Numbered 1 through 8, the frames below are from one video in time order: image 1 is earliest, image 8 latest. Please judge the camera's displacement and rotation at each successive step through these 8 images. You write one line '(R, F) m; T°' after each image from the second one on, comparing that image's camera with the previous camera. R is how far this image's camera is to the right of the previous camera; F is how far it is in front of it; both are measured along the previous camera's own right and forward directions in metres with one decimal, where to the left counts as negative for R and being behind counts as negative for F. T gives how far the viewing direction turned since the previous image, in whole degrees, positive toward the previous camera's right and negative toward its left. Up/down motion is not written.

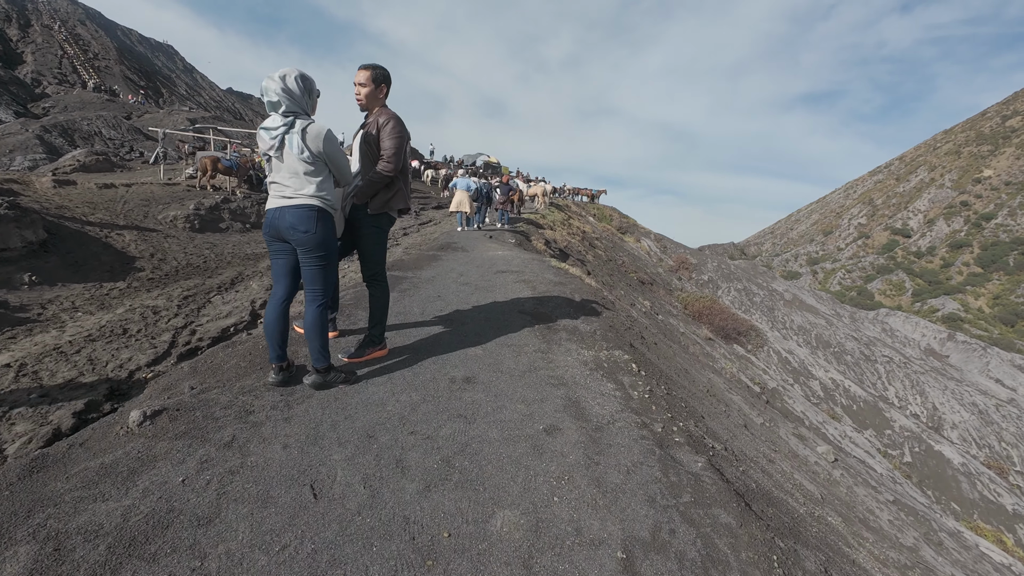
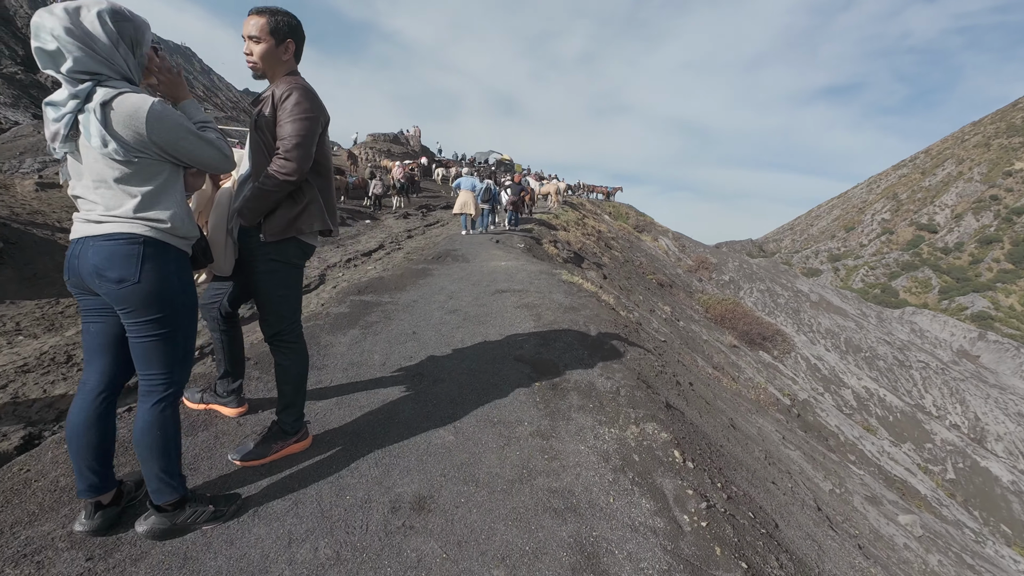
(+0.2, +1.2) m; -2°
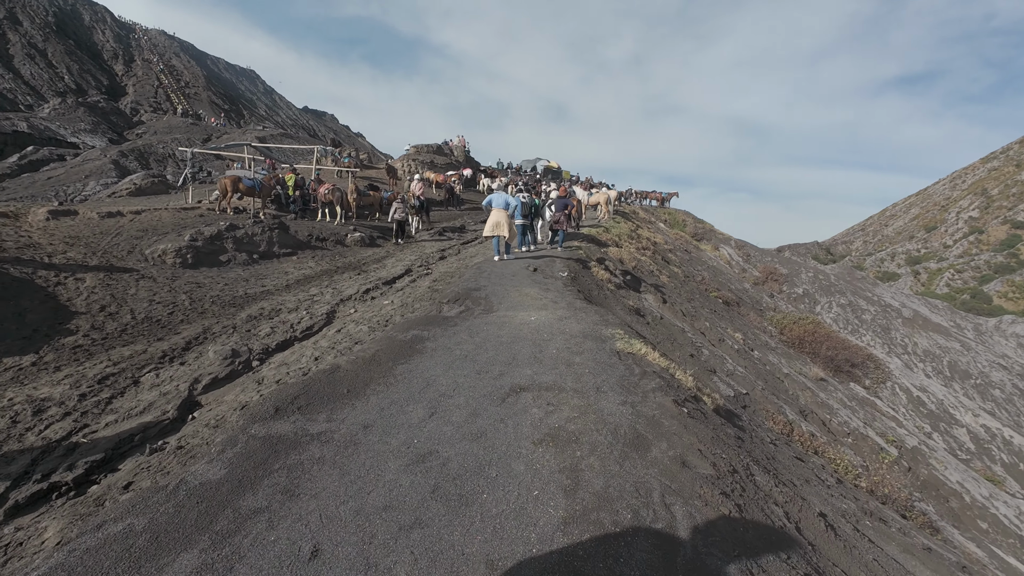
(+0.2, +2.1) m; -6°
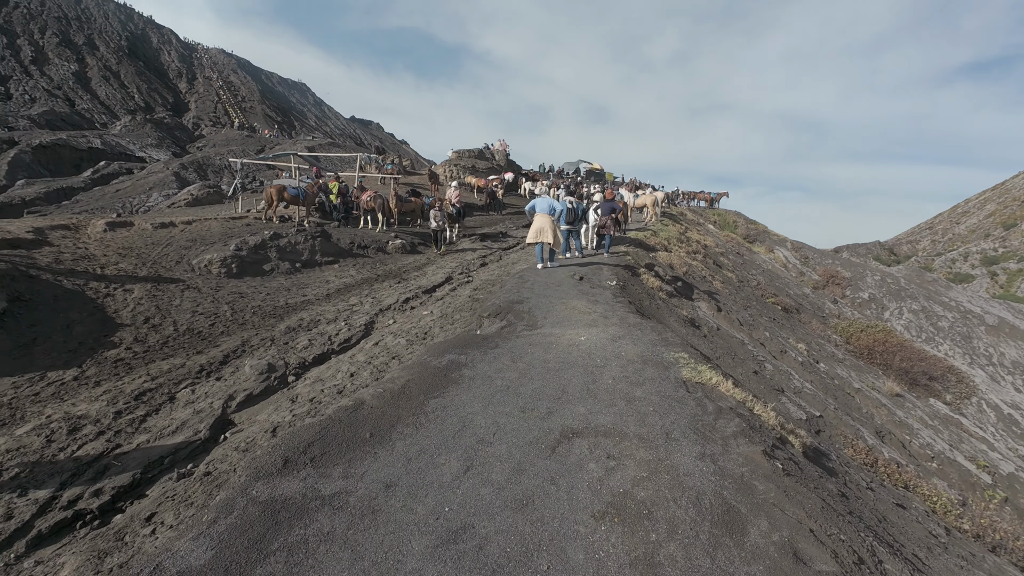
(-0.1, +0.6) m; -5°
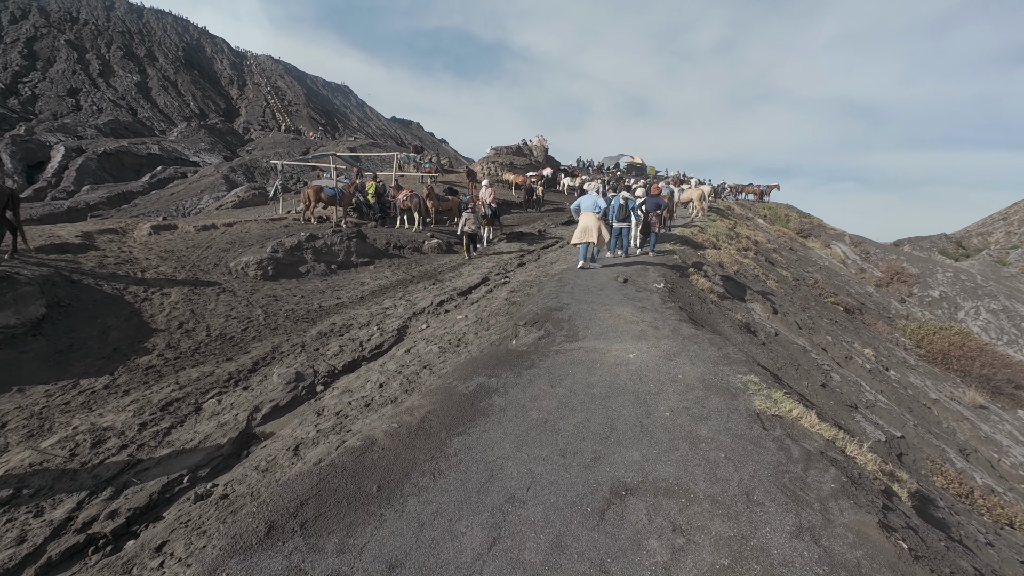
(0.0, +0.6) m; -5°
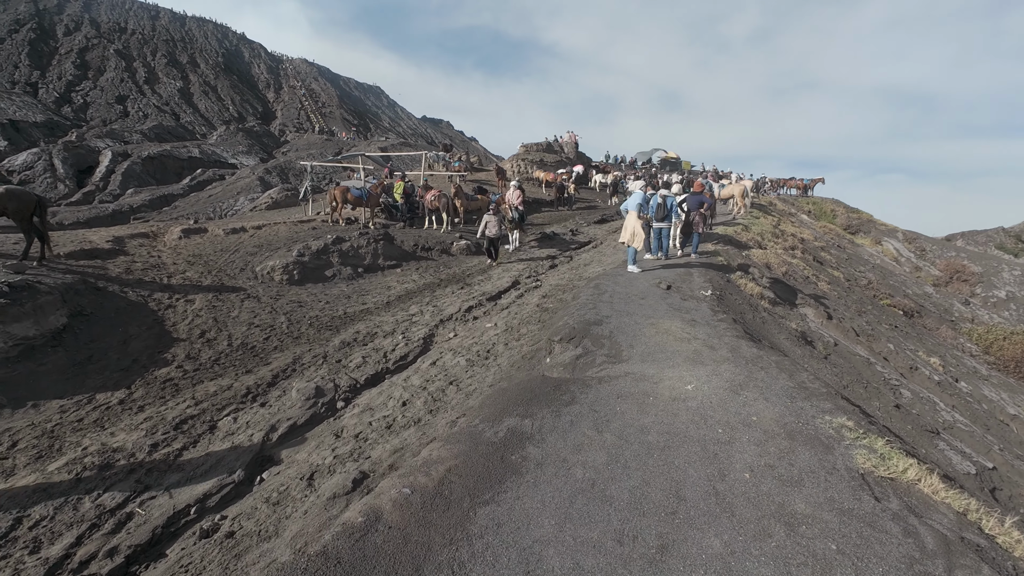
(-0.1, +0.6) m; -4°
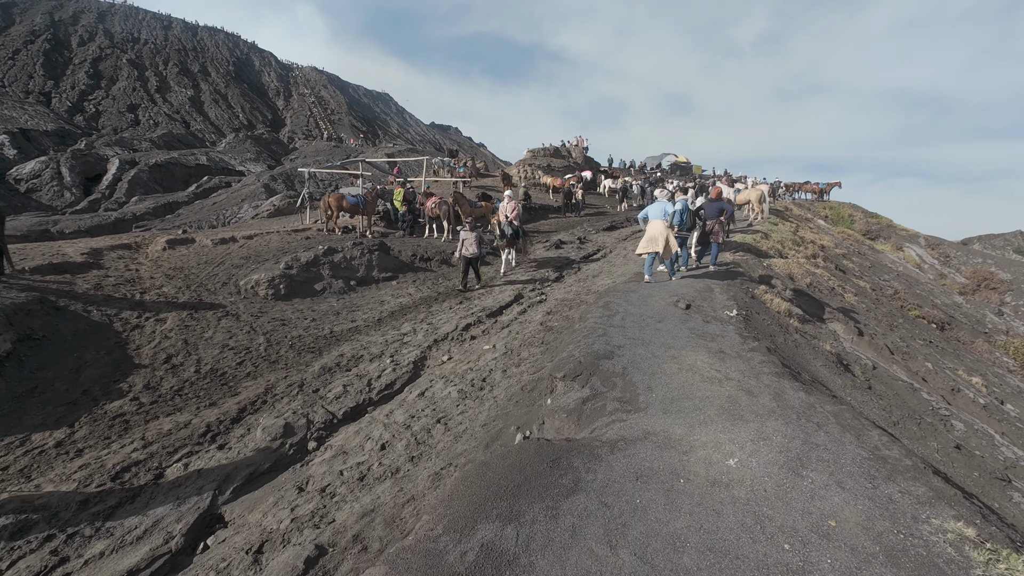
(+0.1, +0.9) m; -1°
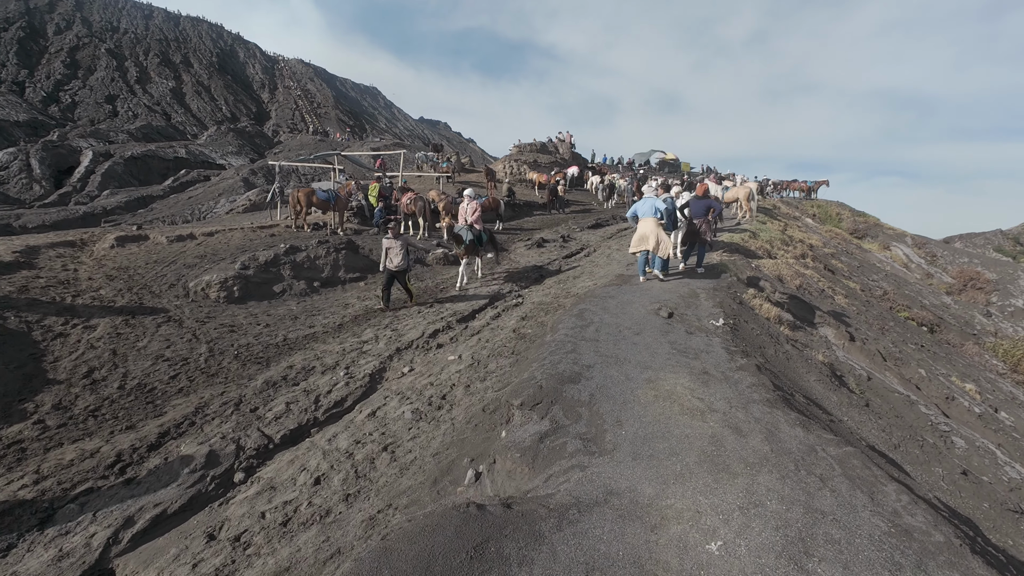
(+0.3, +0.7) m; +1°
